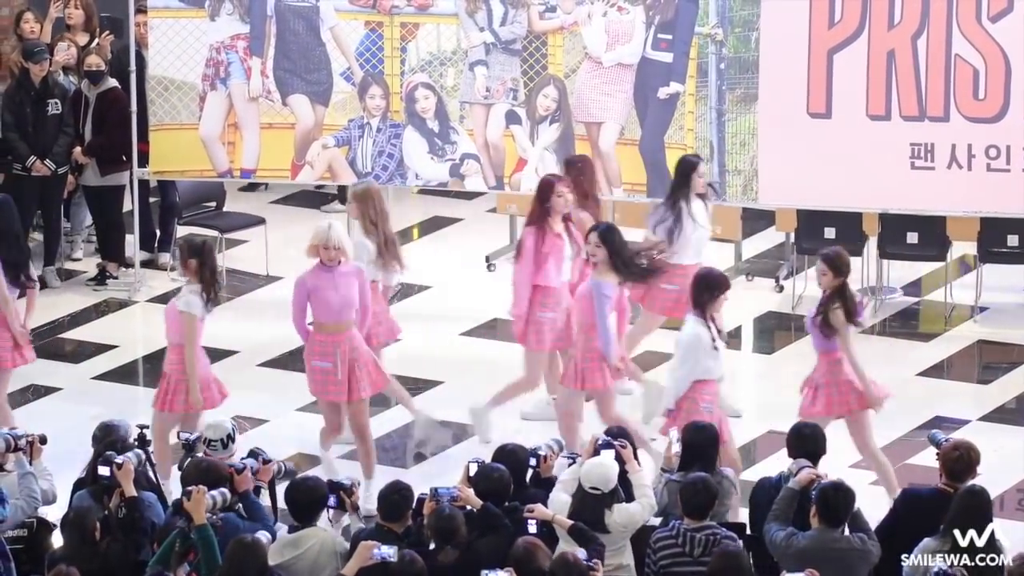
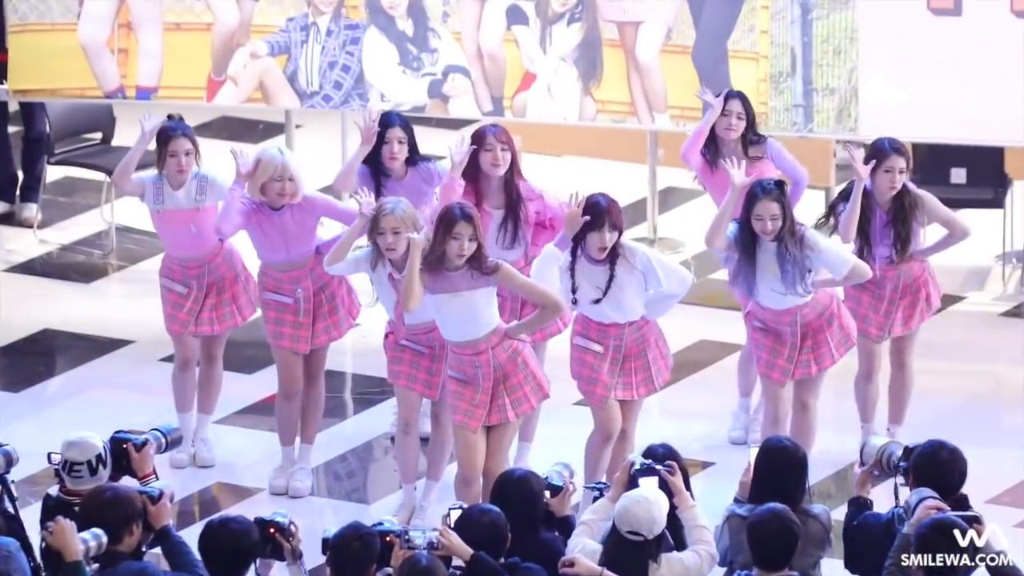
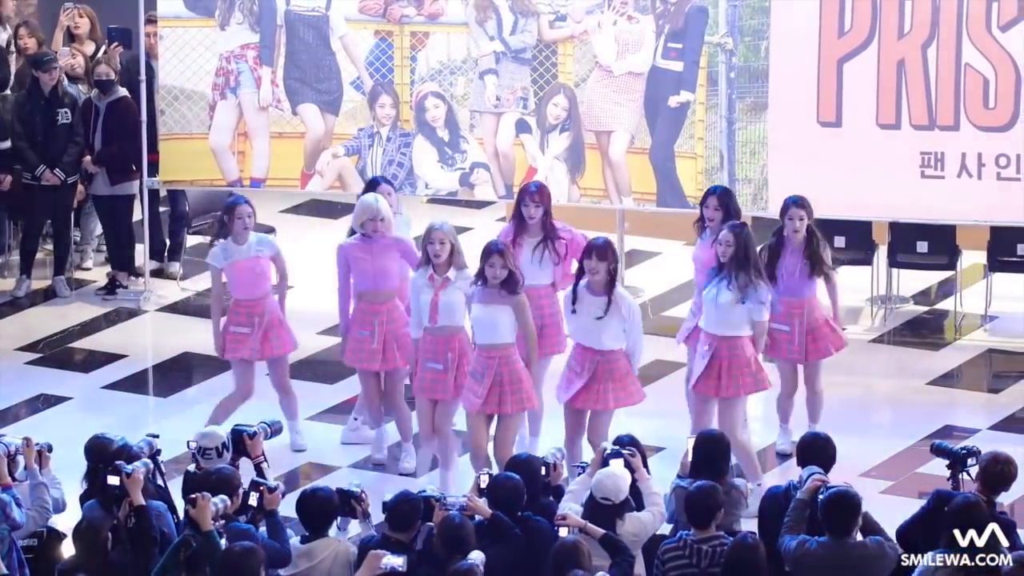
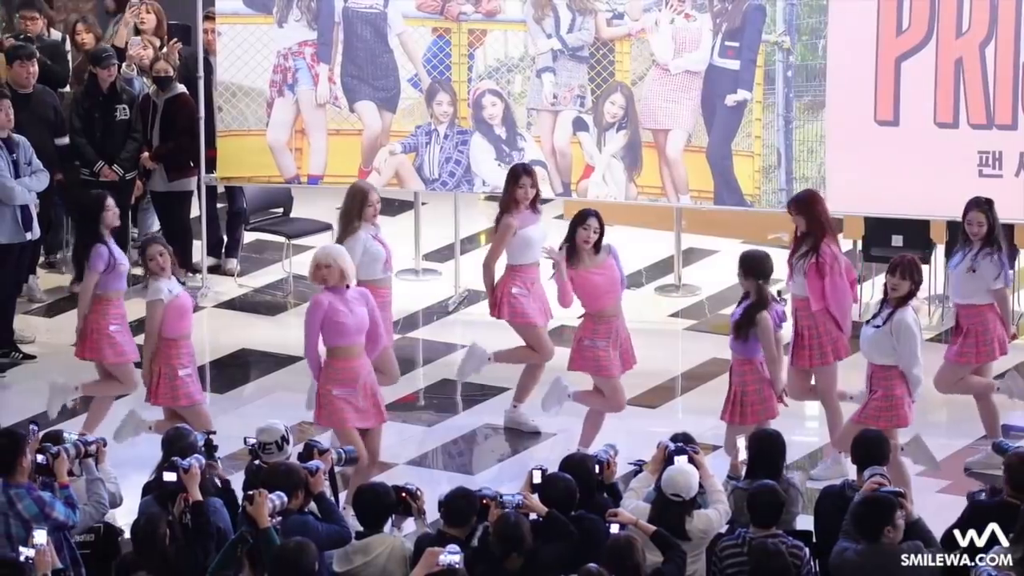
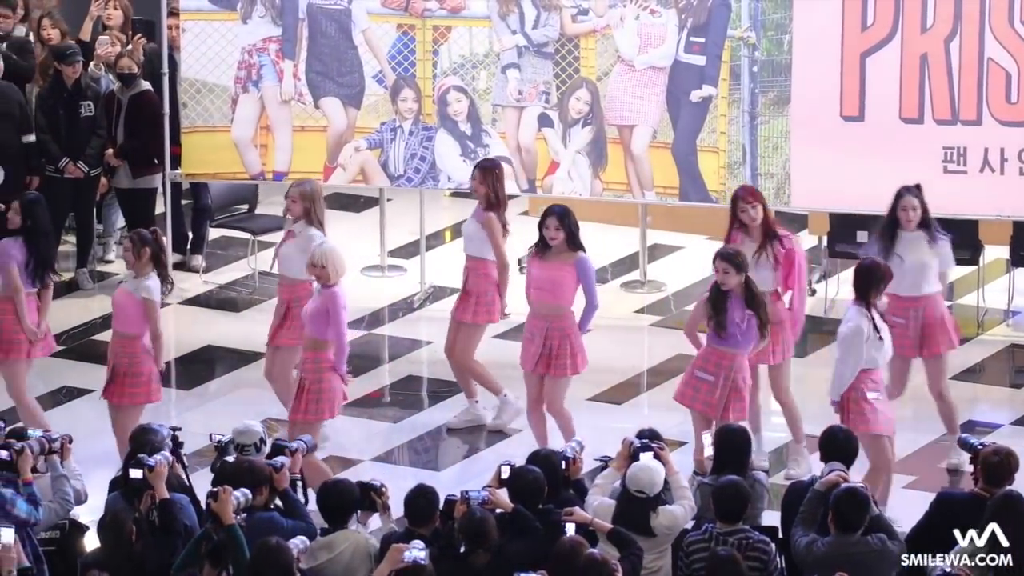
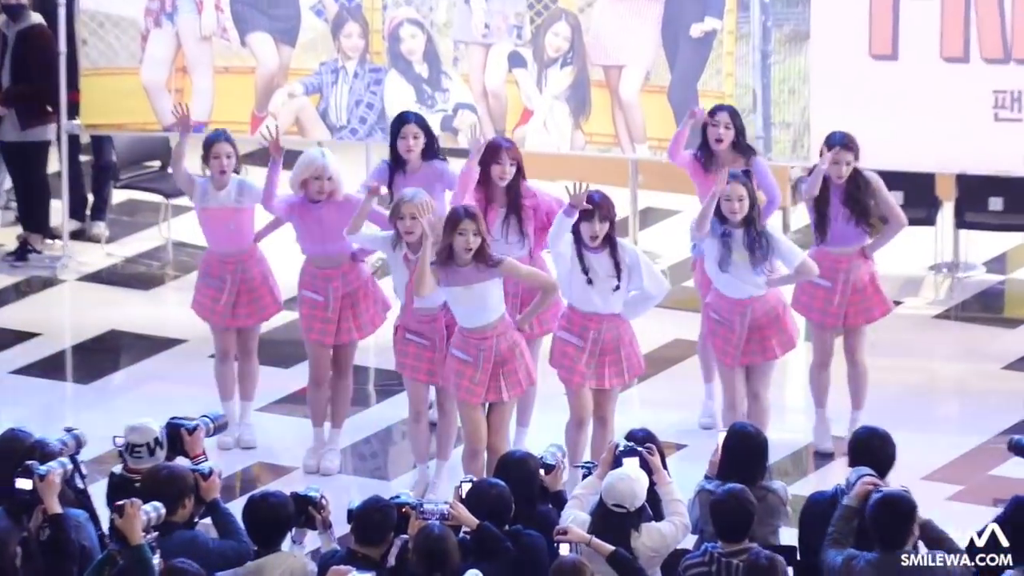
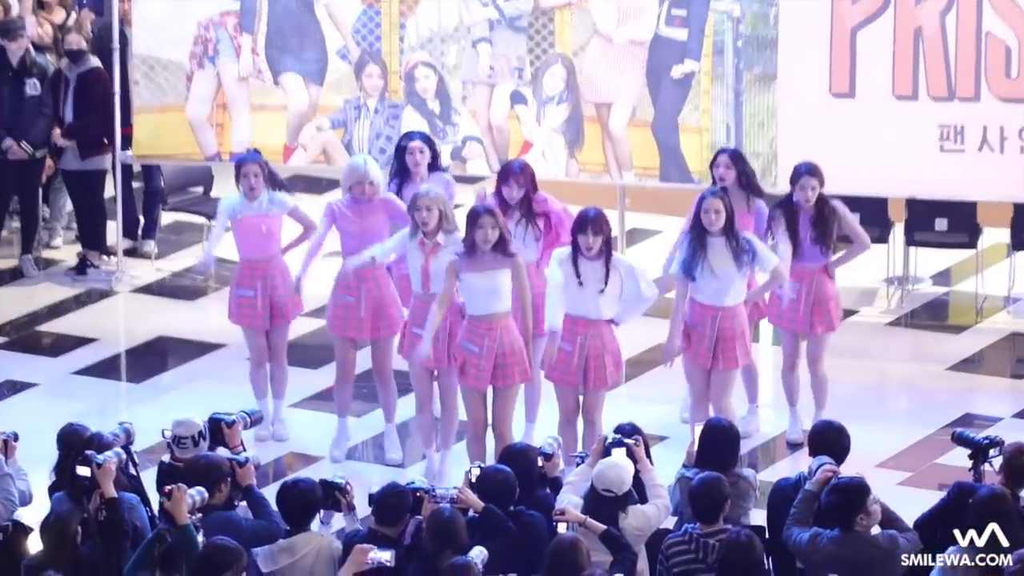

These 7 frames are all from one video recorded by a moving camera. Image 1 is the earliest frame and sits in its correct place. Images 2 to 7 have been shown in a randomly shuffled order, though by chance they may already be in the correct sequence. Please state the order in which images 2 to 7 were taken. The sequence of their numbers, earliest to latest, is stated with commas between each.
5, 4, 3, 7, 6, 2
